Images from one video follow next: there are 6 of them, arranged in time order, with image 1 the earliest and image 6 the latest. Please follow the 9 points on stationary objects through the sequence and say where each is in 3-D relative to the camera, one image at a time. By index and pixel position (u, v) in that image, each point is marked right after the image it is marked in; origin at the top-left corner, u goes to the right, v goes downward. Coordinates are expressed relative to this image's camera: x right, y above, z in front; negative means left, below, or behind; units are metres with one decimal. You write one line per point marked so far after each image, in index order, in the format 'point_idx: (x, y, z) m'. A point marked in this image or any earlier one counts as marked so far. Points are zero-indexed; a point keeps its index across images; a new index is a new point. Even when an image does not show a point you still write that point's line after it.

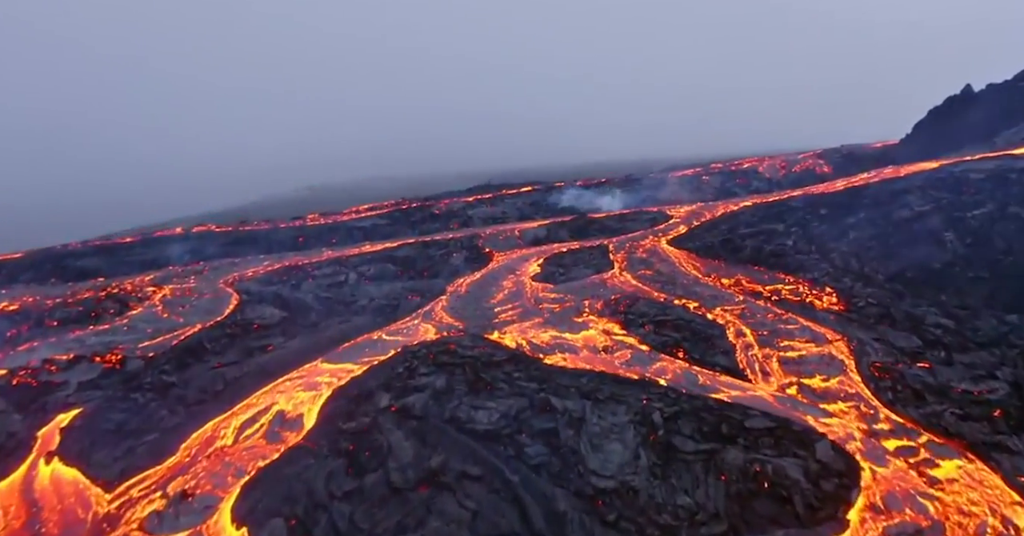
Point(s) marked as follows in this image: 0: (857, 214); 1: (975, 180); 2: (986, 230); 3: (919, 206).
0: (+12.7, +1.9, +19.9) m
1: (+15.4, +3.0, +17.9) m
2: (+13.7, +1.2, +15.7) m
3: (+13.7, +2.1, +18.2) m
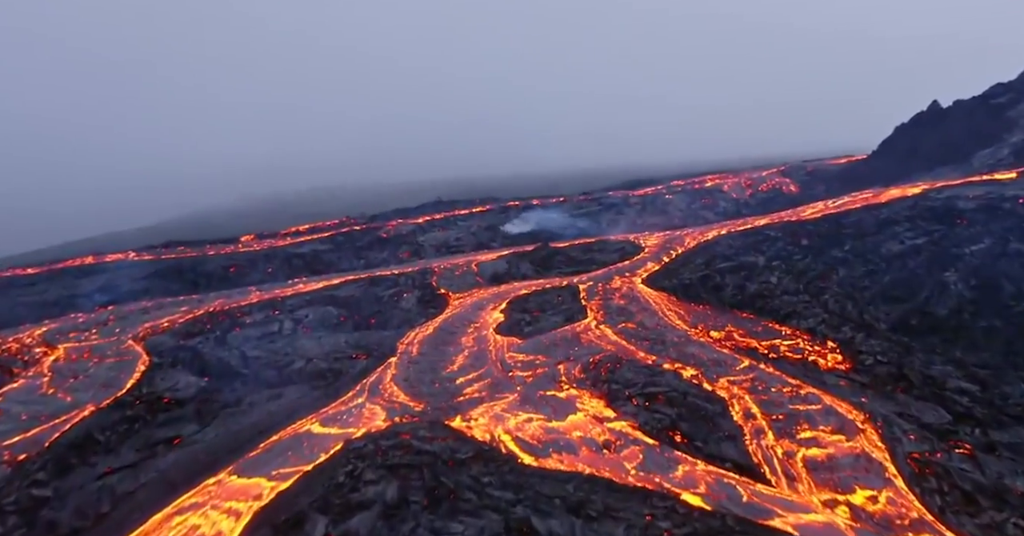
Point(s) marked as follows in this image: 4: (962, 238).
0: (+11.3, +0.7, +18.5) m
1: (+14.1, +1.9, +16.7) m
2: (+12.7, +0.1, +14.3) m
3: (+12.4, +0.9, +16.9) m
4: (+13.0, +0.9, +15.6) m
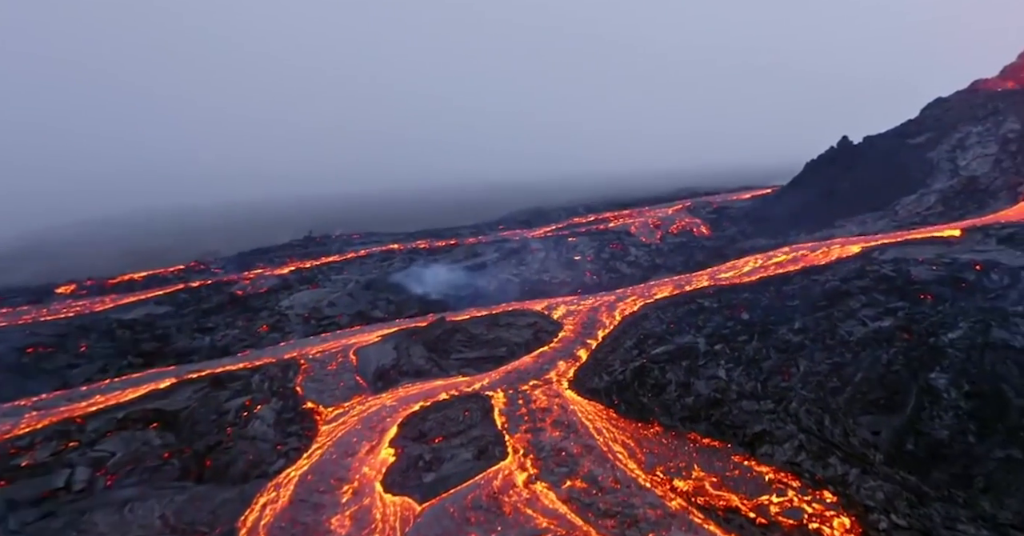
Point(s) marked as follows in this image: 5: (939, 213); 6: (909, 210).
0: (+8.1, -1.7, +15.8) m
1: (+11.2, -0.3, +14.6) m
2: (+10.4, -2.2, +12.0) m
3: (+9.6, -1.4, +14.4) m
4: (+10.4, -1.3, +13.3) m
5: (+14.4, +1.8, +18.2) m
6: (+14.1, +2.0, +19.2) m
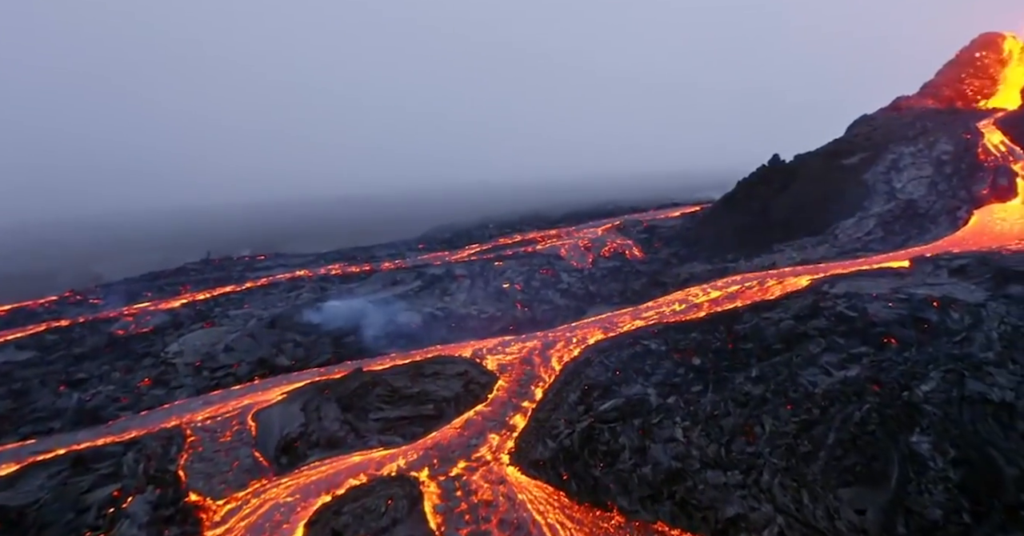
0: (+6.2, -2.8, +14.3) m
1: (+9.4, -1.3, +13.6) m
2: (+9.0, -3.2, +10.9) m
3: (+7.9, -2.5, +13.1) m
4: (+8.8, -2.3, +12.1) m
5: (+12.0, +0.9, +17.5) m
6: (+11.6, +1.1, +18.5) m
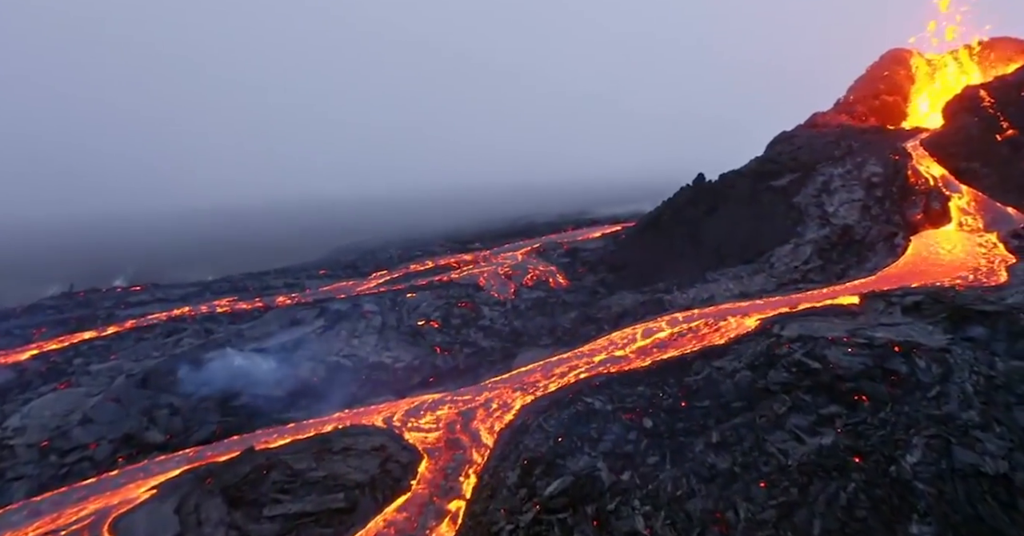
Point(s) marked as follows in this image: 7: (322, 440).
0: (+4.6, -4.1, +12.6) m
1: (+7.7, -2.3, +12.3) m
2: (+7.9, -4.2, +9.6) m
3: (+6.4, -3.6, +11.6) m
4: (+7.5, -3.4, +10.8) m
5: (+9.5, 0.0, +16.6) m
6: (+8.9, +0.1, +17.6) m
7: (-6.5, -5.8, +18.4) m
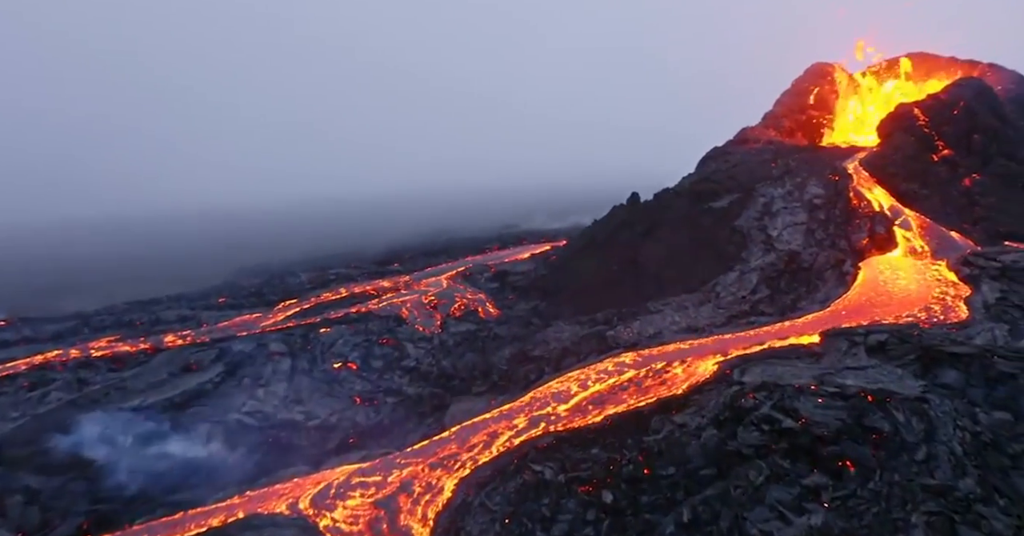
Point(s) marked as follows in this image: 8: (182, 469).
0: (+3.4, -5.2, +10.9) m
1: (+6.5, -3.3, +11.1) m
2: (+7.2, -5.2, +8.4) m
3: (+5.3, -4.6, +10.2) m
4: (+6.5, -4.4, +9.5) m
5: (+7.5, -0.9, +15.6) m
6: (+6.8, -0.8, +16.4) m
7: (-8.3, -7.5, +15.1) m
8: (-11.8, -7.6, +19.1) m
